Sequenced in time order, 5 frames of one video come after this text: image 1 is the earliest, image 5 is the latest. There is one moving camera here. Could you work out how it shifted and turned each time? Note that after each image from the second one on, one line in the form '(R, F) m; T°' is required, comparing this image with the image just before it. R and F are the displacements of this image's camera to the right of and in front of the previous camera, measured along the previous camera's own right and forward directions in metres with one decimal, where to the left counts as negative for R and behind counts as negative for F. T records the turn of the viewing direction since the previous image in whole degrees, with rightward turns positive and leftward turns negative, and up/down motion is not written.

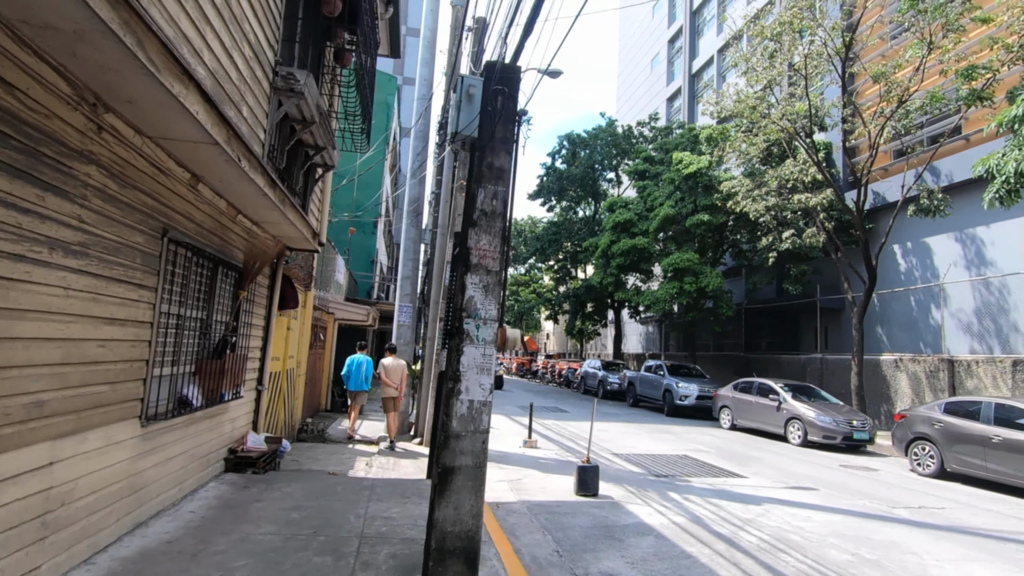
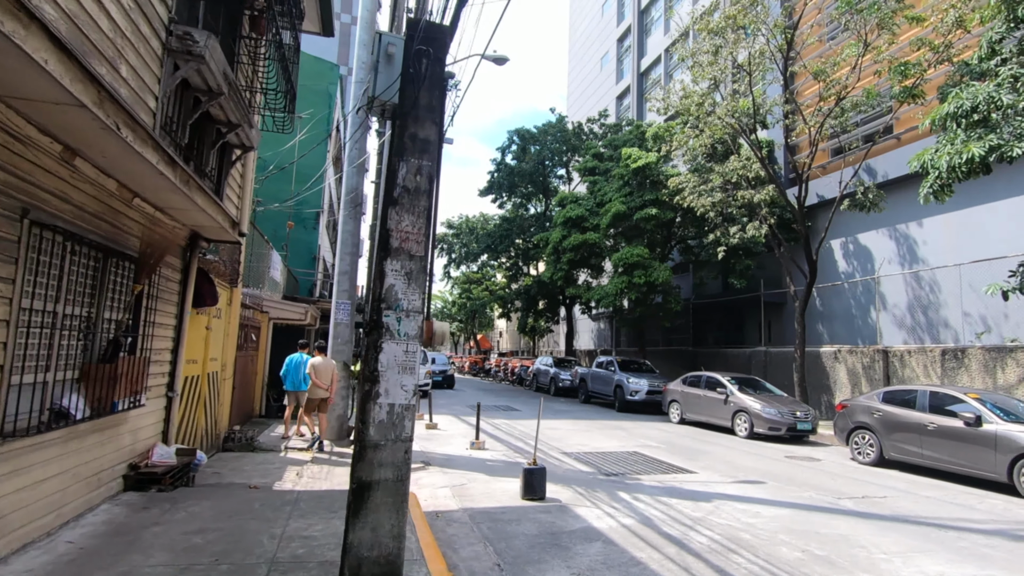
(+0.2, +0.4) m; +5°
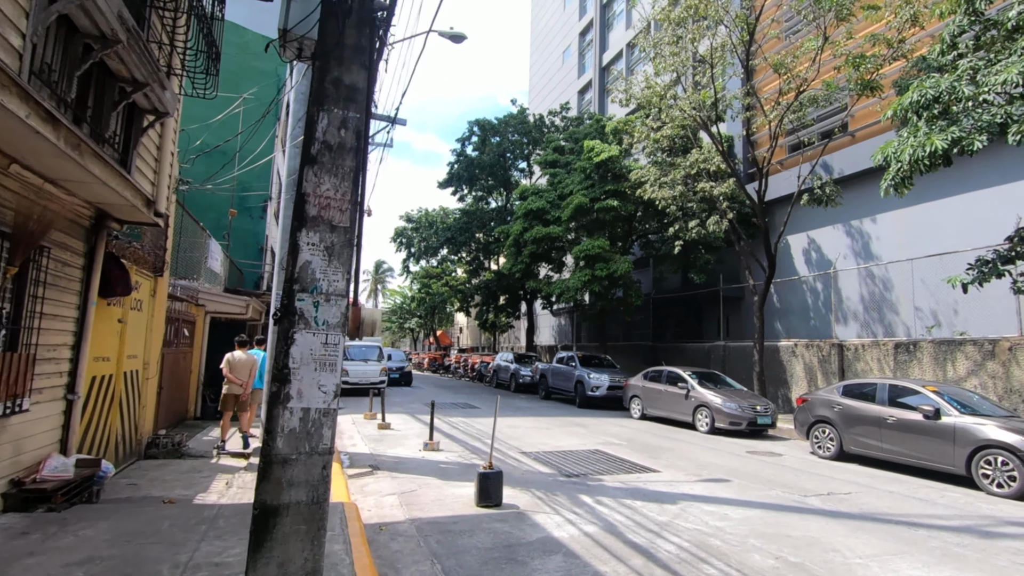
(+0.1, +0.5) m; +4°
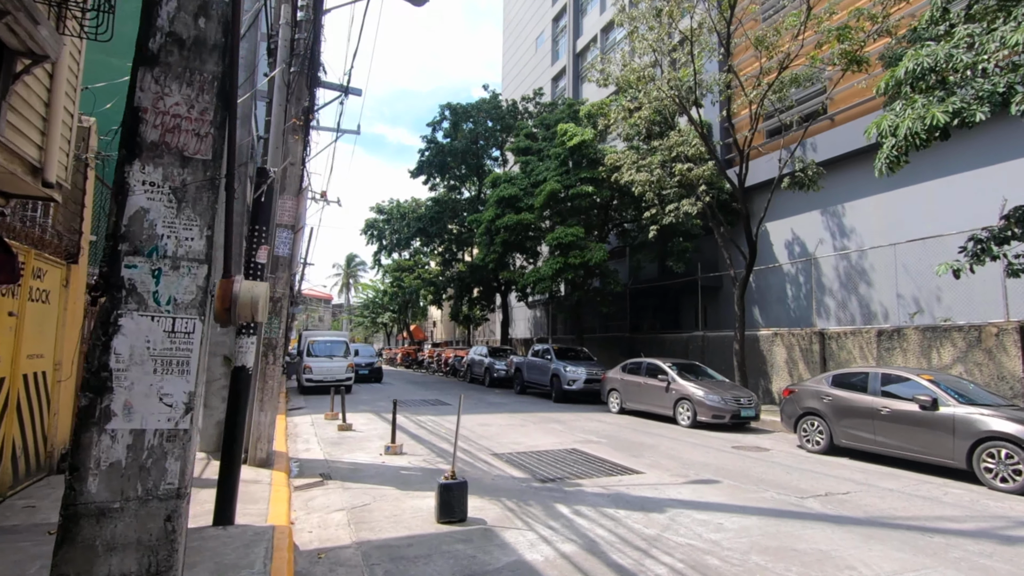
(+0.1, +0.8) m; +3°
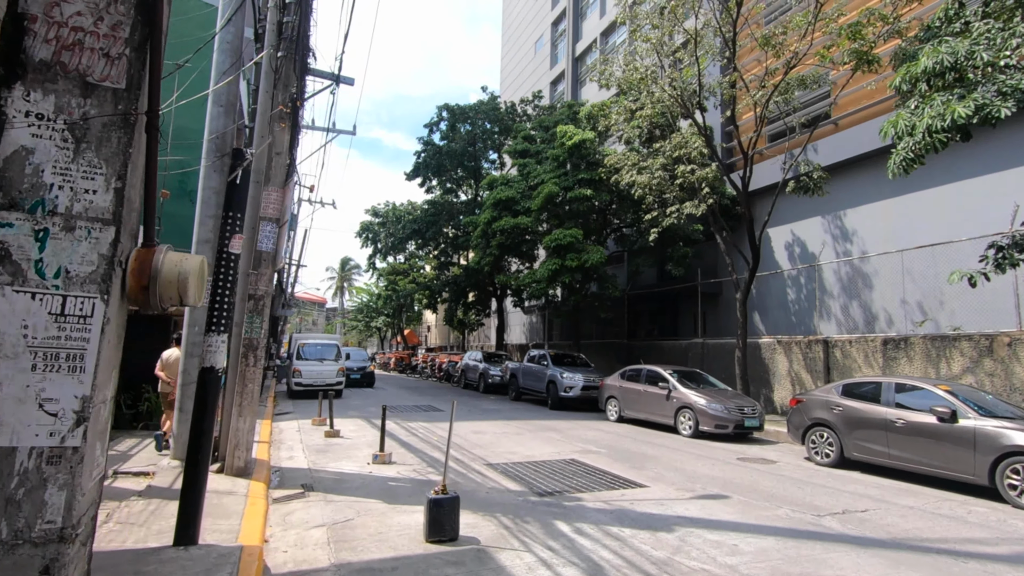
(0.0, +0.4) m; 0°
